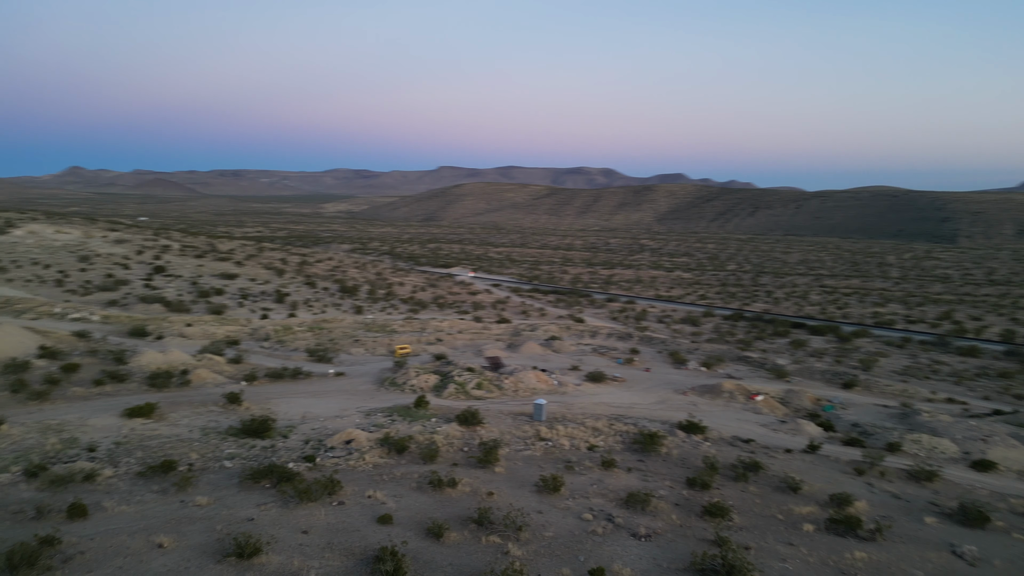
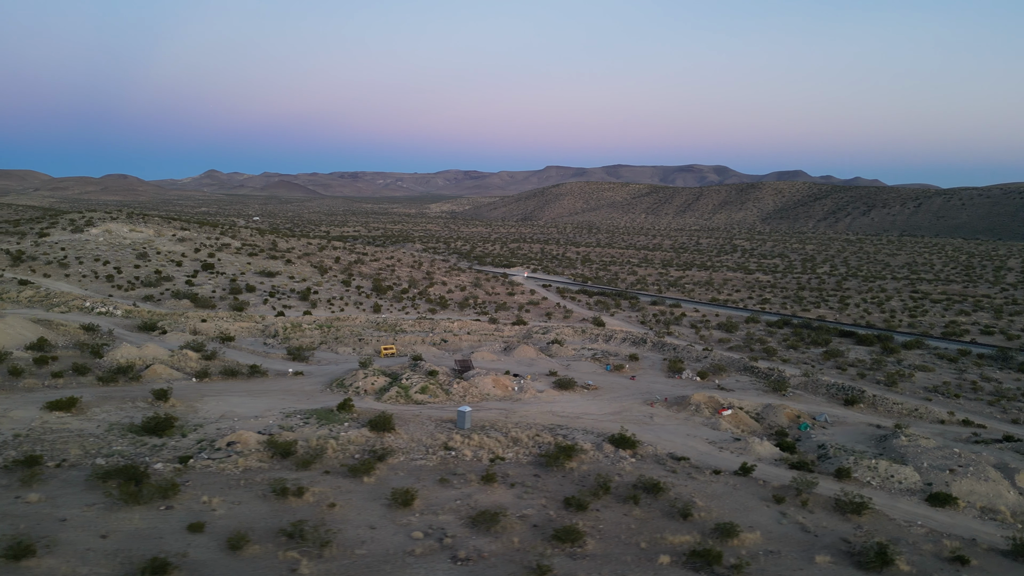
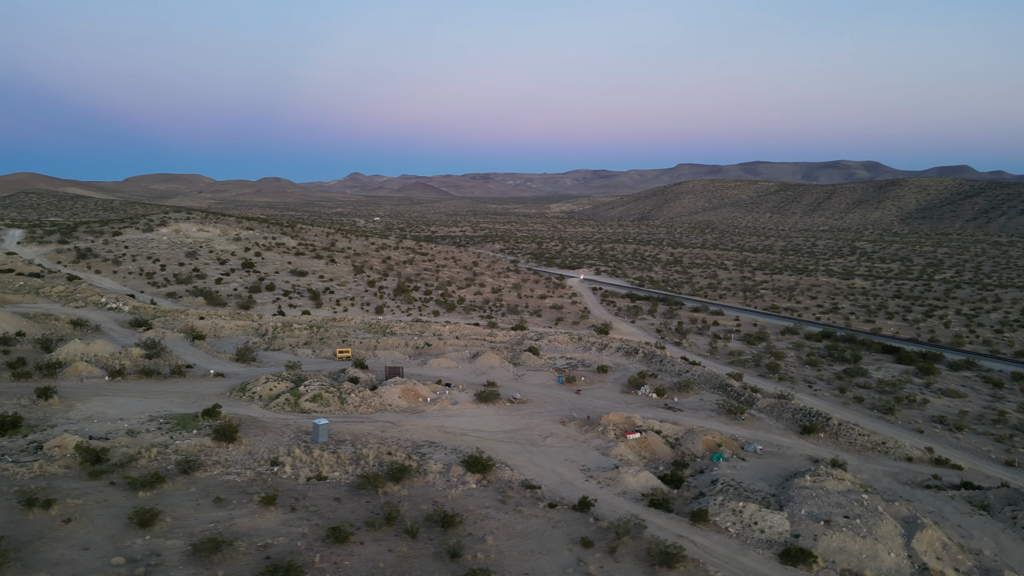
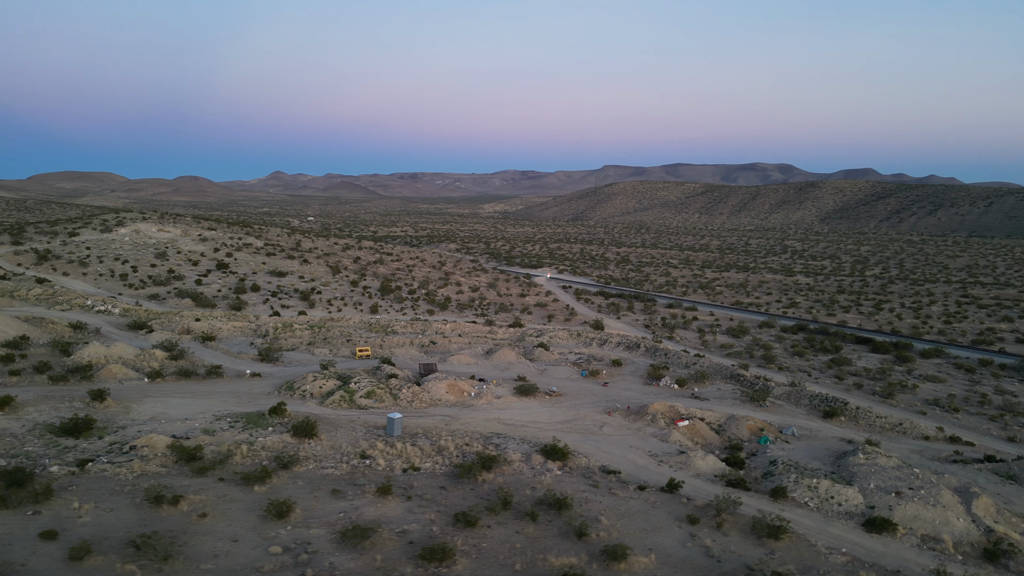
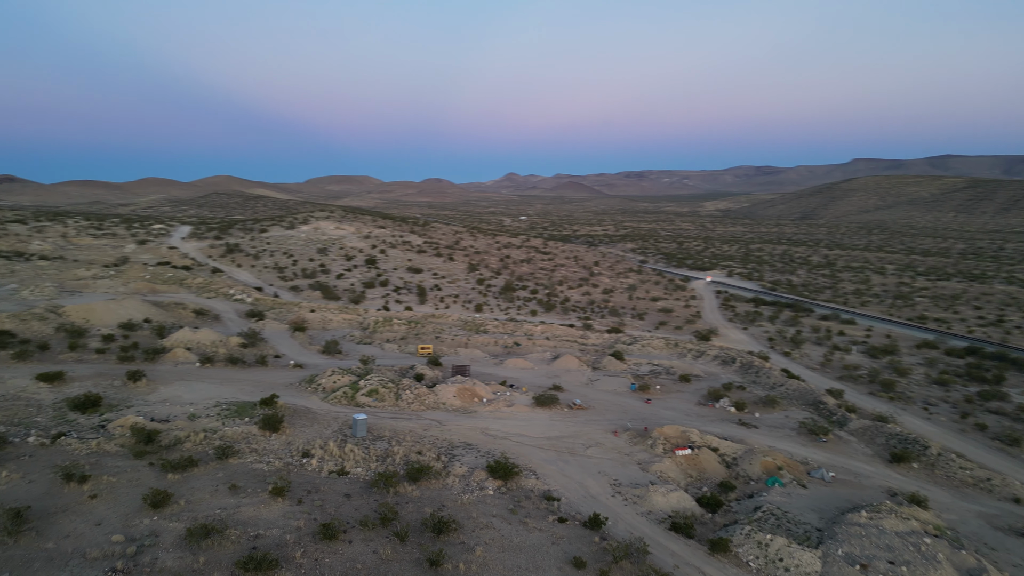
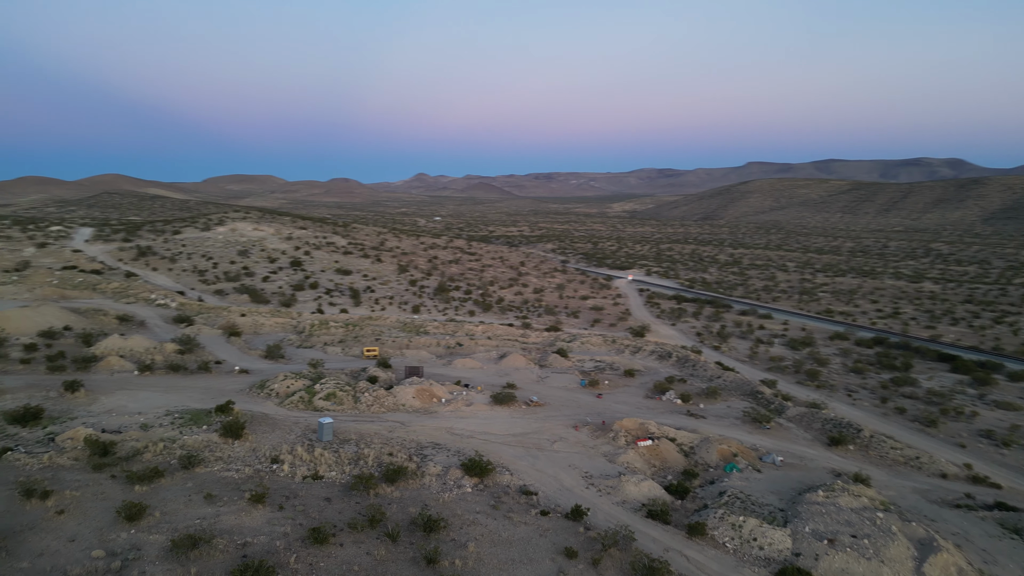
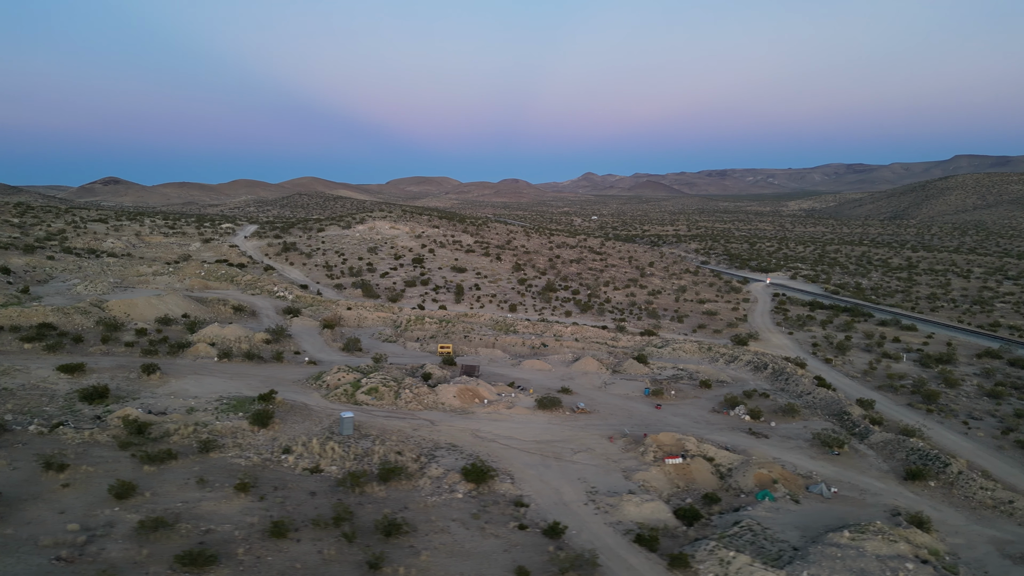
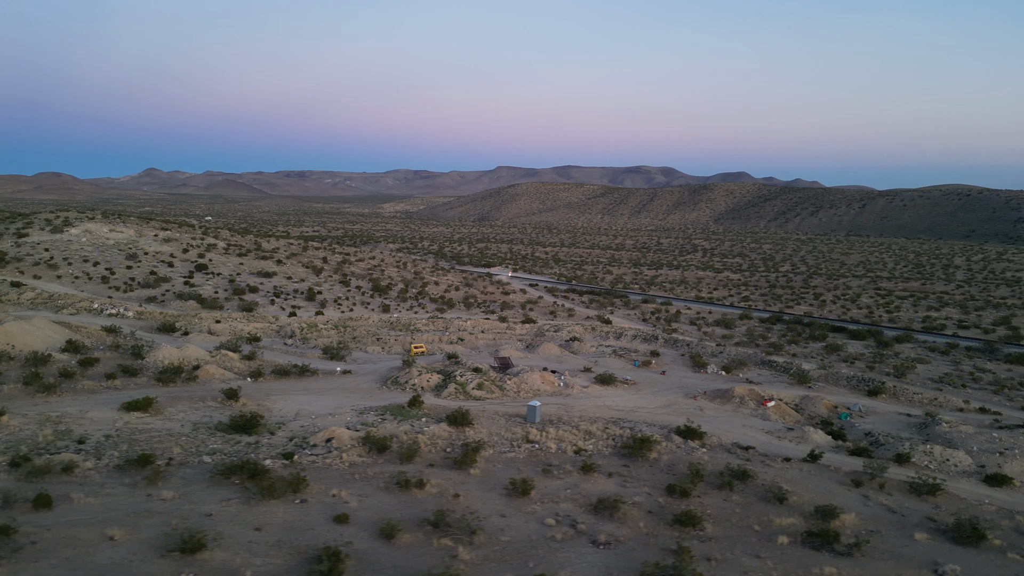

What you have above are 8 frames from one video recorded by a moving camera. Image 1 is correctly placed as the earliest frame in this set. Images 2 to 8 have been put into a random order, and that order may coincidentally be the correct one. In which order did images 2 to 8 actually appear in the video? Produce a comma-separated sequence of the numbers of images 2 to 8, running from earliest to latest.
8, 2, 4, 3, 6, 5, 7
